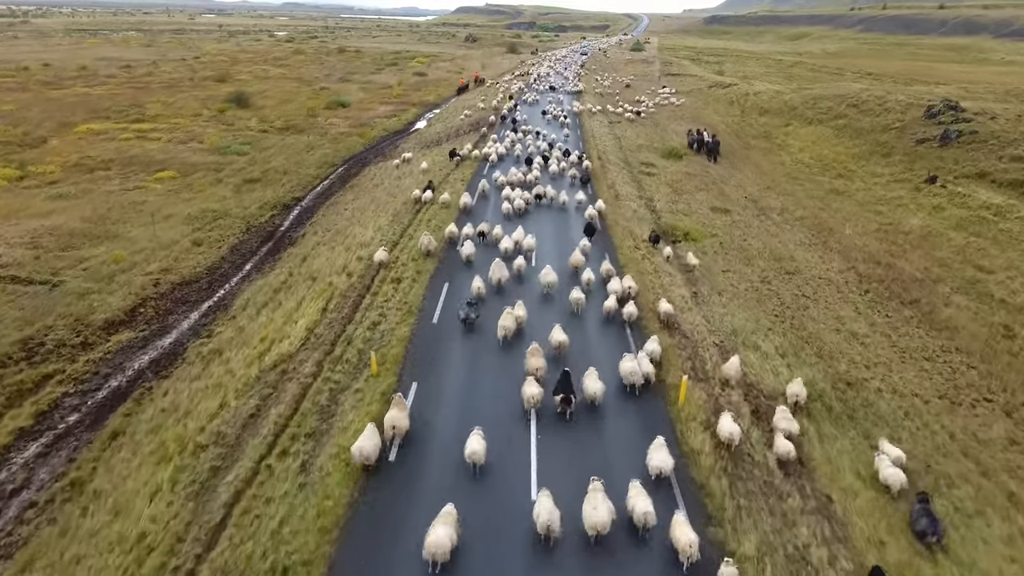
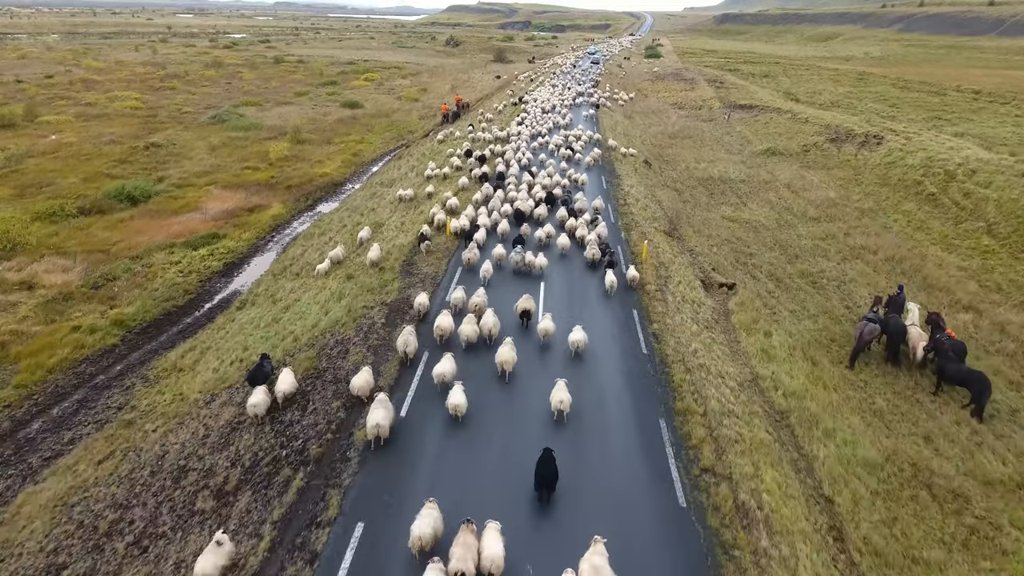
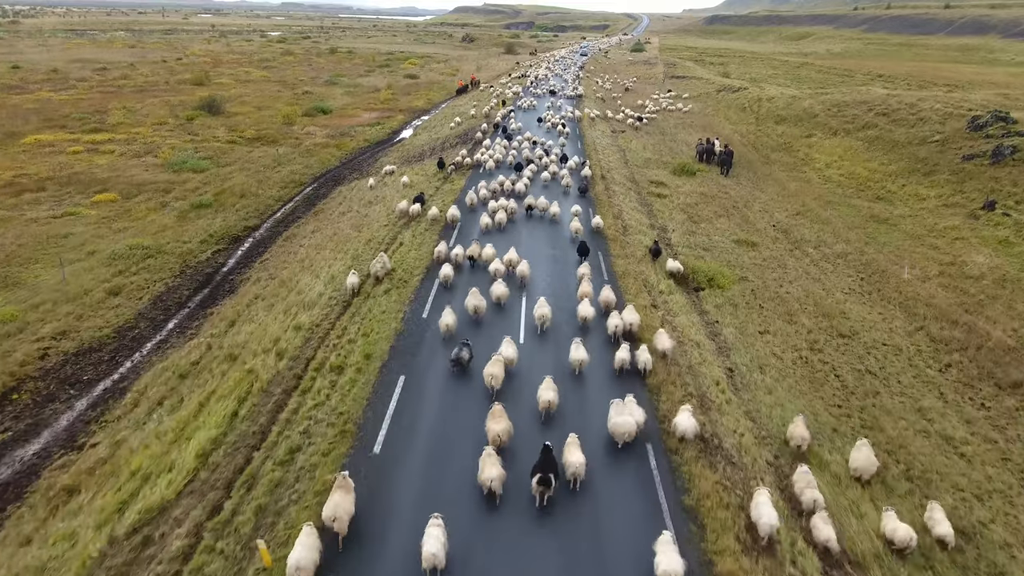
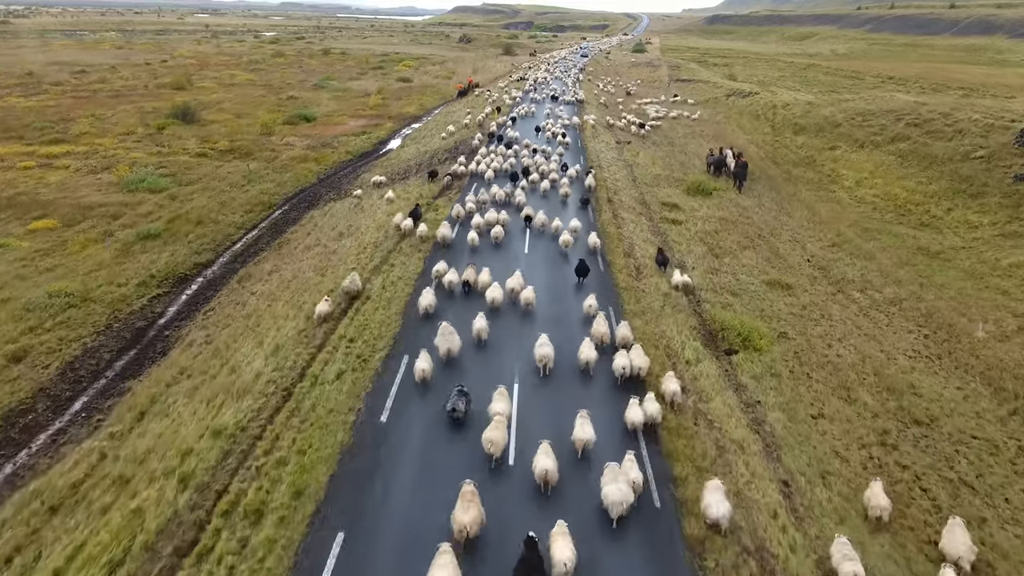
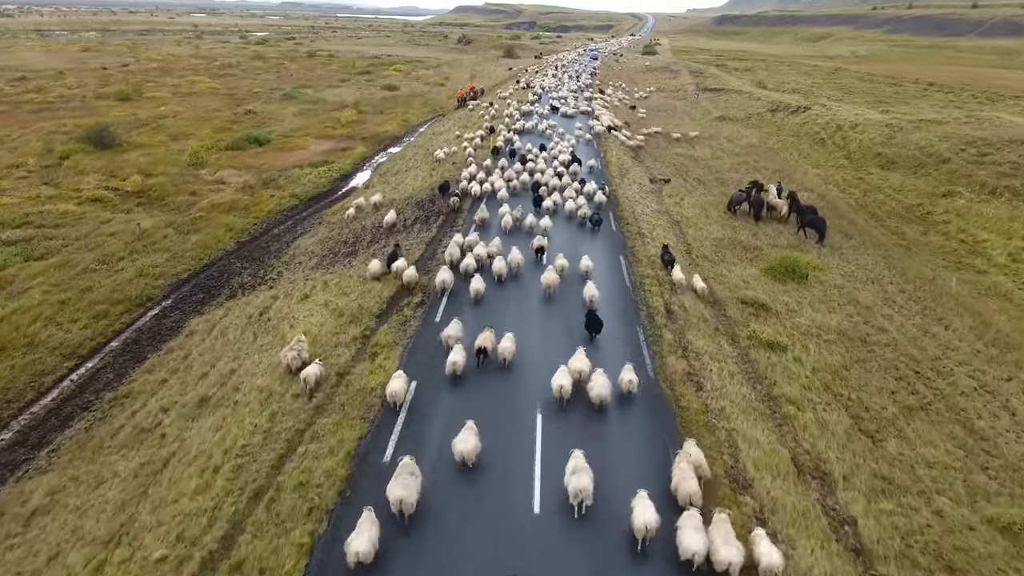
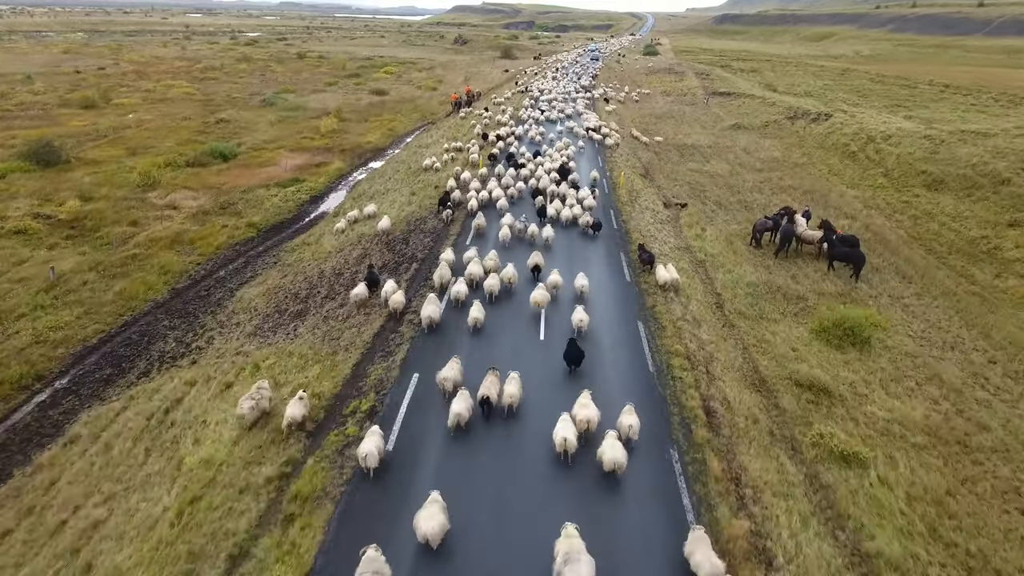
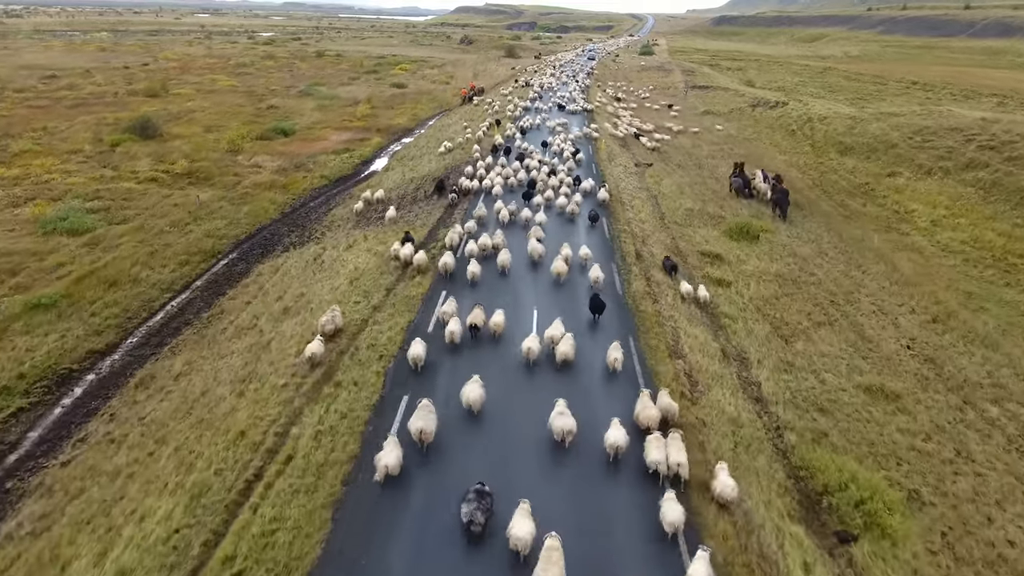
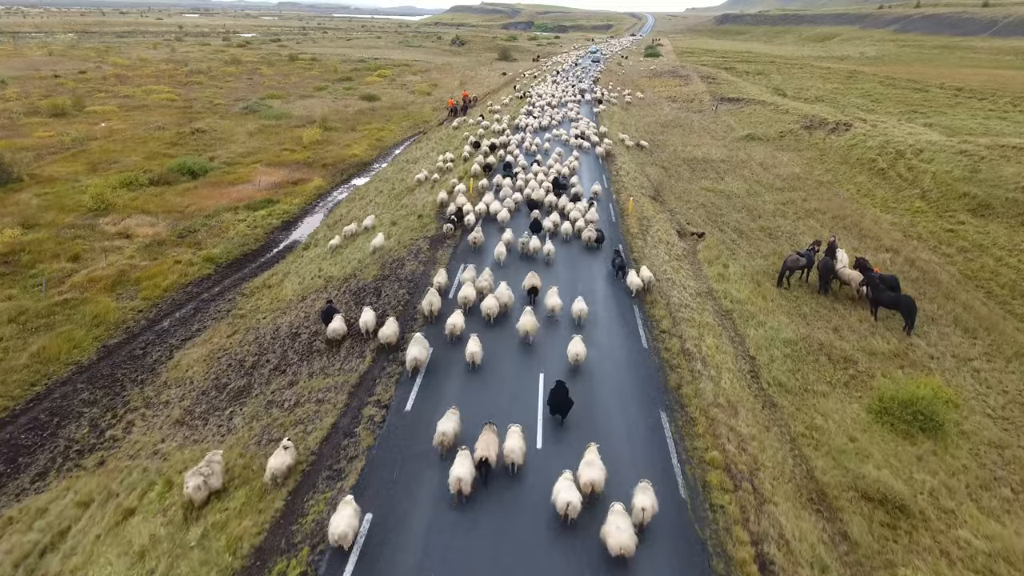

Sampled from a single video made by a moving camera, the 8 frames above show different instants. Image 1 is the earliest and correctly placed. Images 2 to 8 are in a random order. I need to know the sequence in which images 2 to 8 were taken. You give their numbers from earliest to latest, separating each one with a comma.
3, 4, 7, 5, 6, 8, 2
